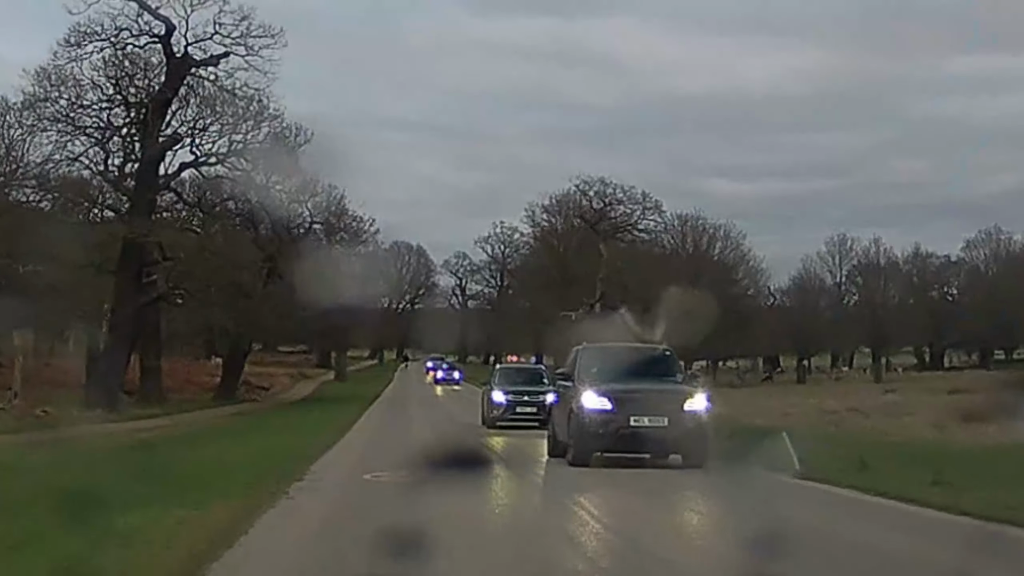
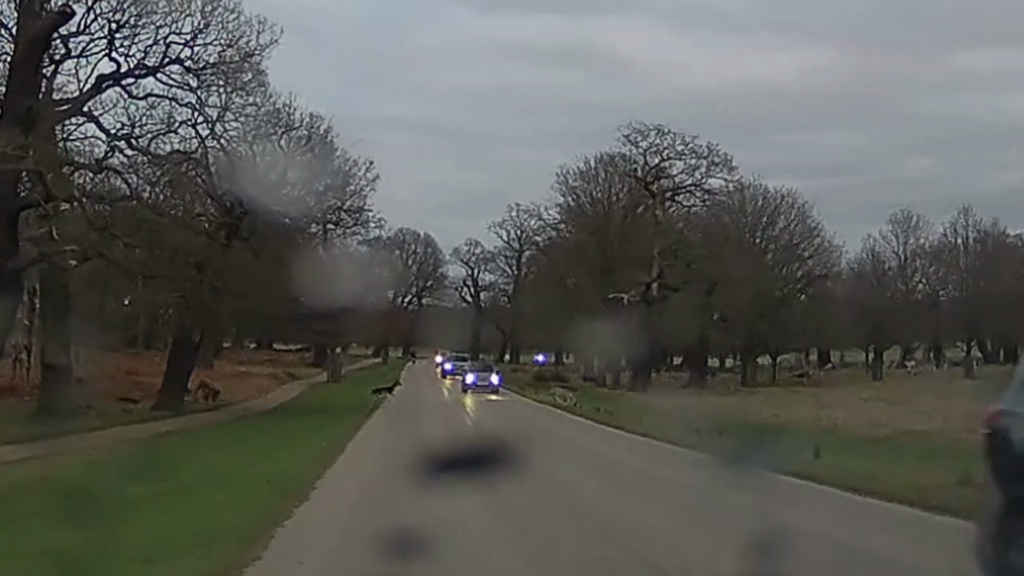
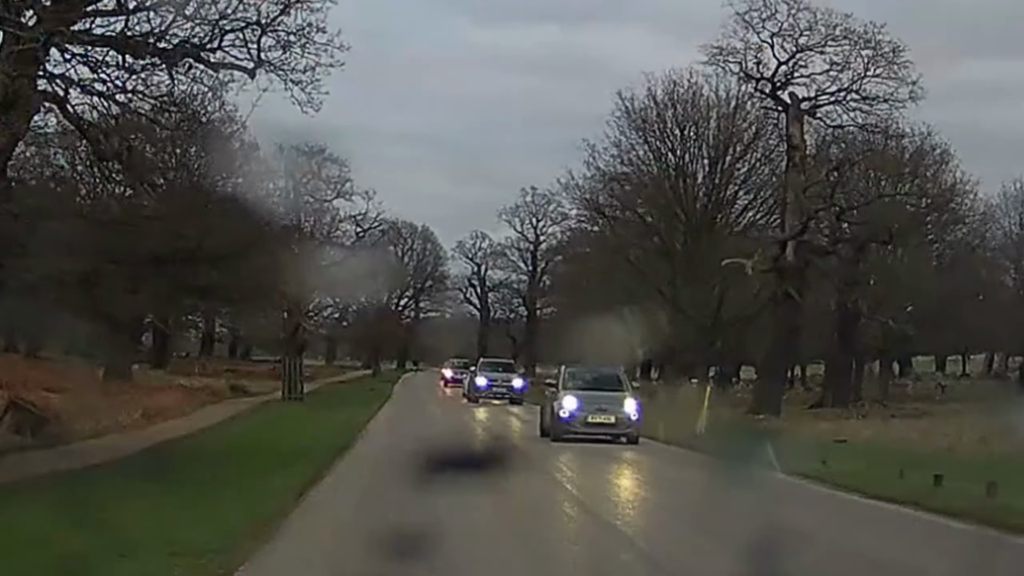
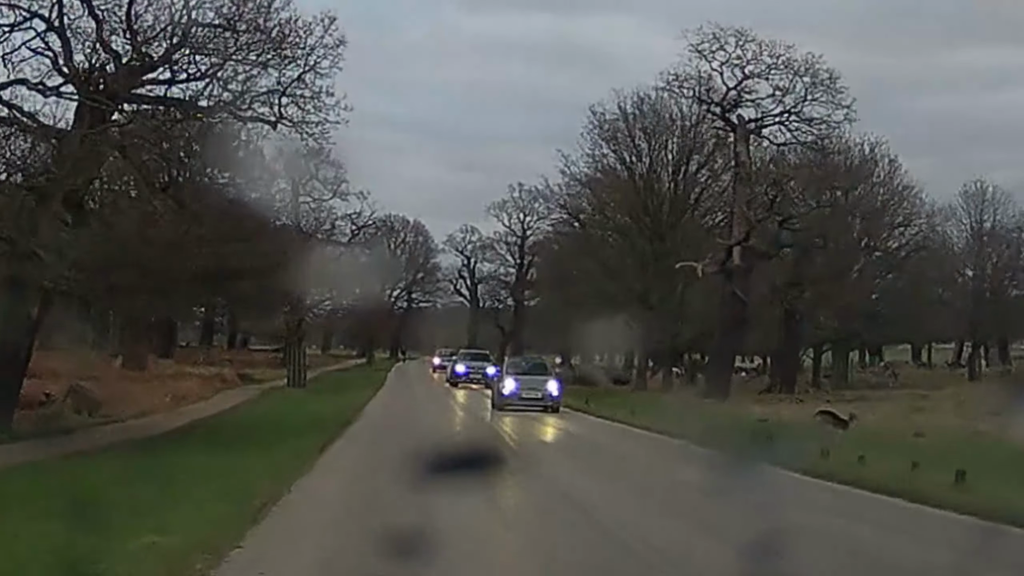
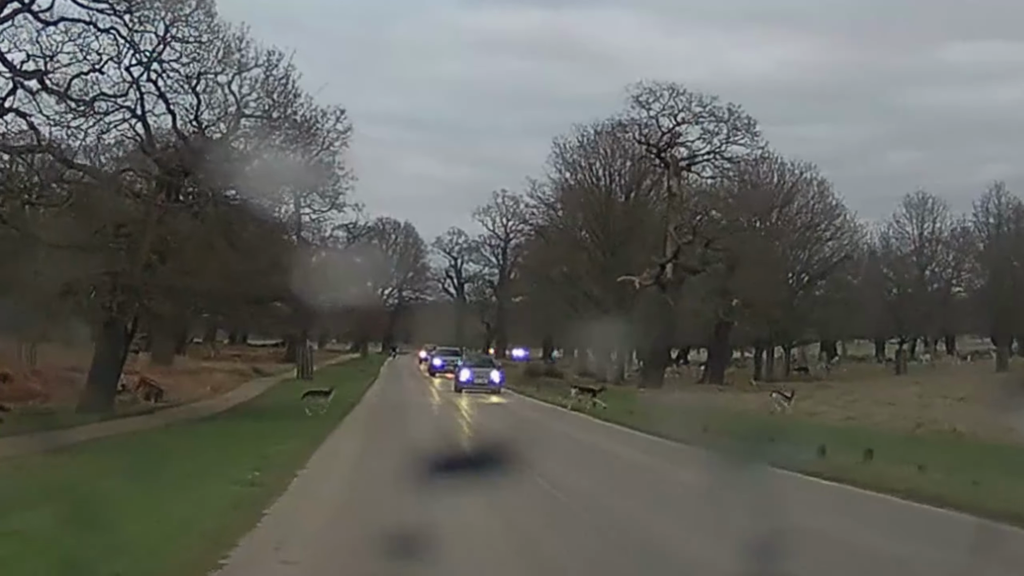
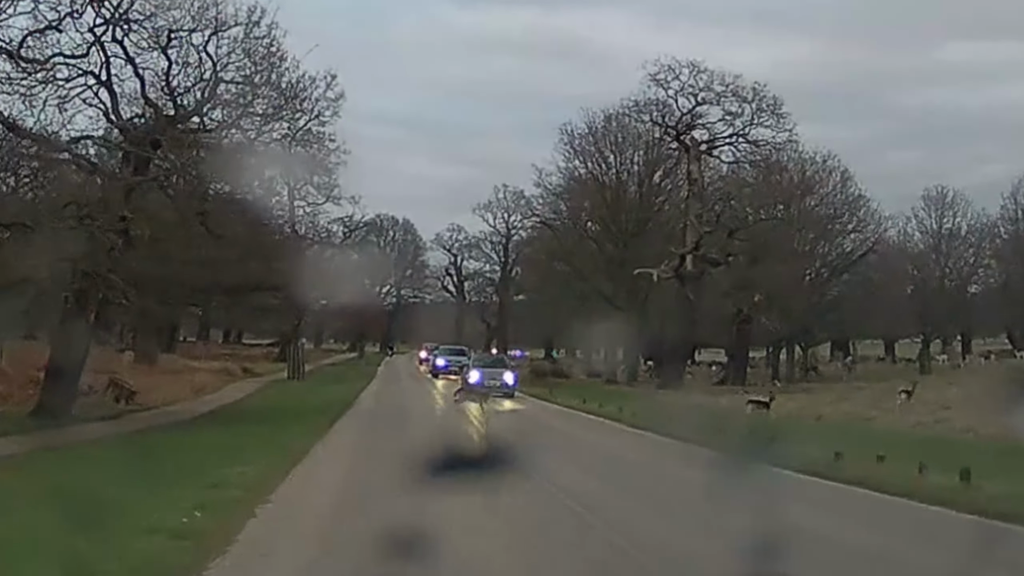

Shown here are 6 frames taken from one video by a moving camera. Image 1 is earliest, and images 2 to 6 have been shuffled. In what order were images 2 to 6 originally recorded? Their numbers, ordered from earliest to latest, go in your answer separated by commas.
2, 5, 6, 4, 3
